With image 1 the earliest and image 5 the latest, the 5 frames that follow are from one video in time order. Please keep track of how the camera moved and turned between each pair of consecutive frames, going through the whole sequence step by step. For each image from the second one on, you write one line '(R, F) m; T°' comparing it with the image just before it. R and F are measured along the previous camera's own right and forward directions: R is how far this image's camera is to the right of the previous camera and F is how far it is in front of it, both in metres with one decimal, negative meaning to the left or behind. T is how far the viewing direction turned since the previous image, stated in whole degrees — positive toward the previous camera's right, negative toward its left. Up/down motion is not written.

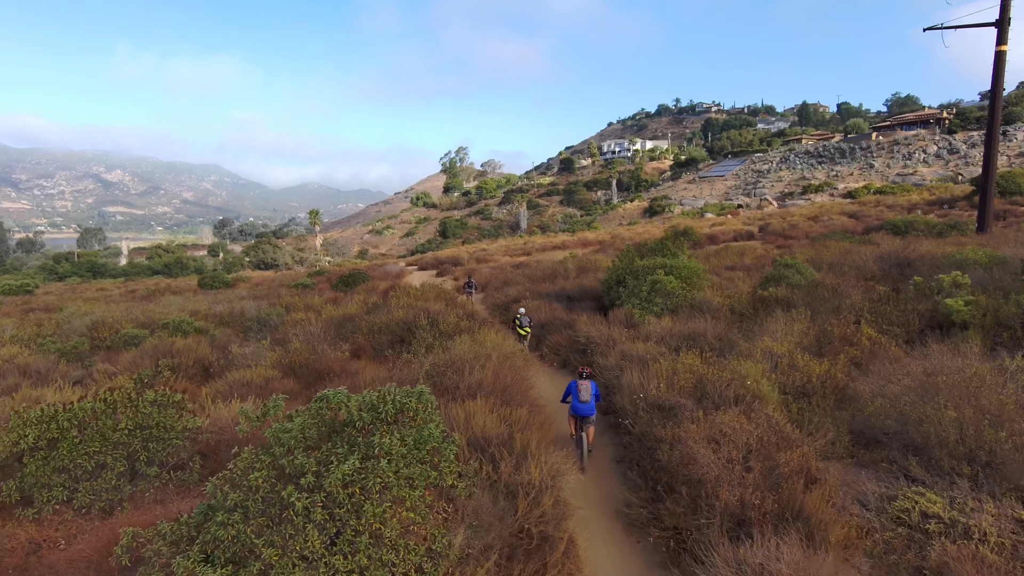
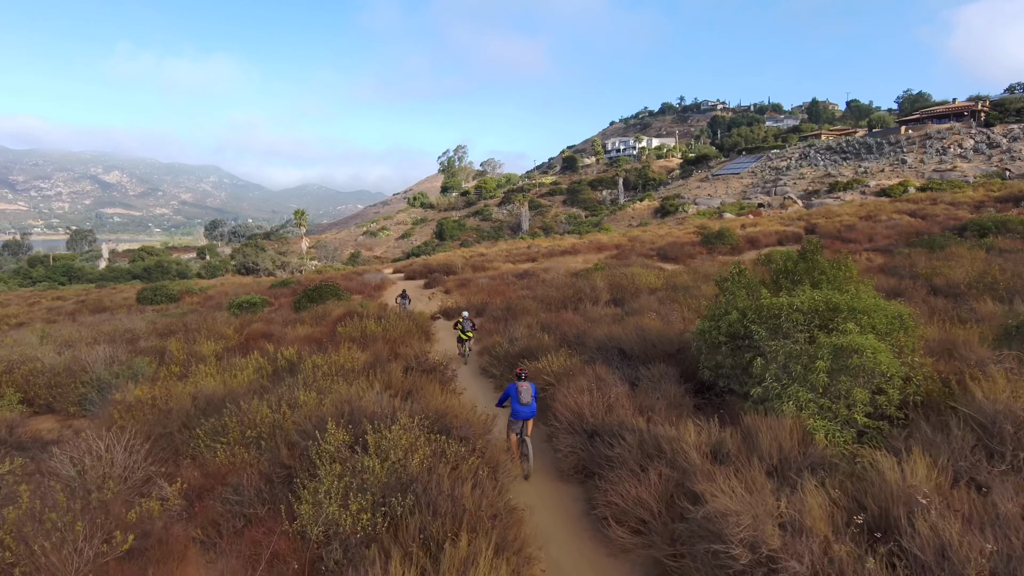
(-0.1, +5.1) m; 0°
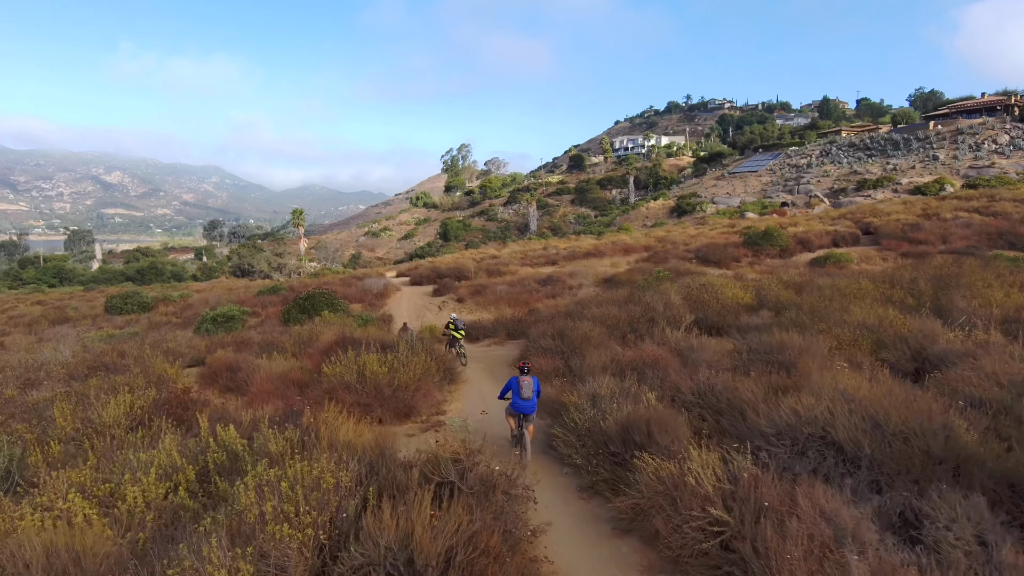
(-0.7, +3.1) m; 0°
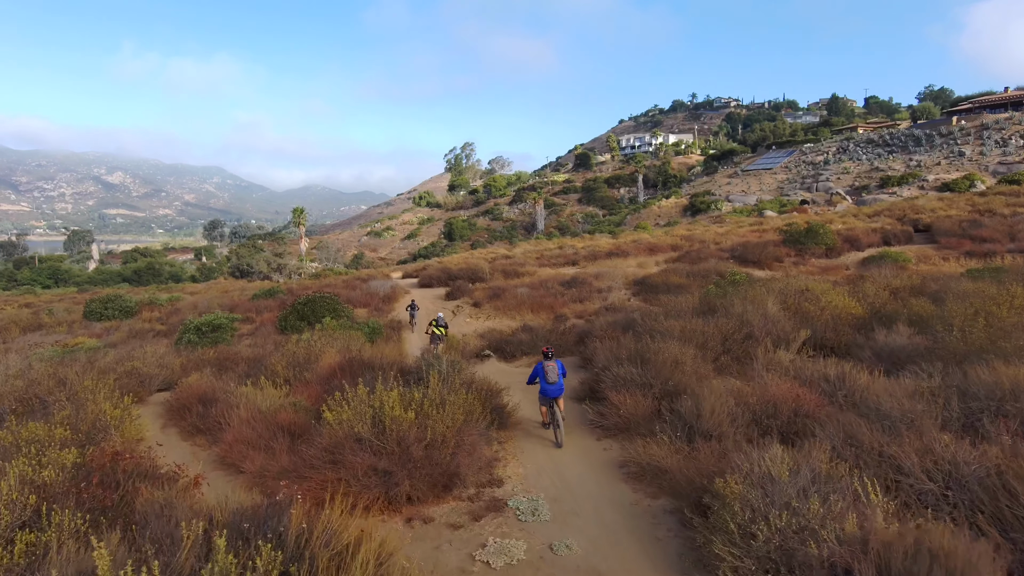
(-0.6, +2.1) m; 0°
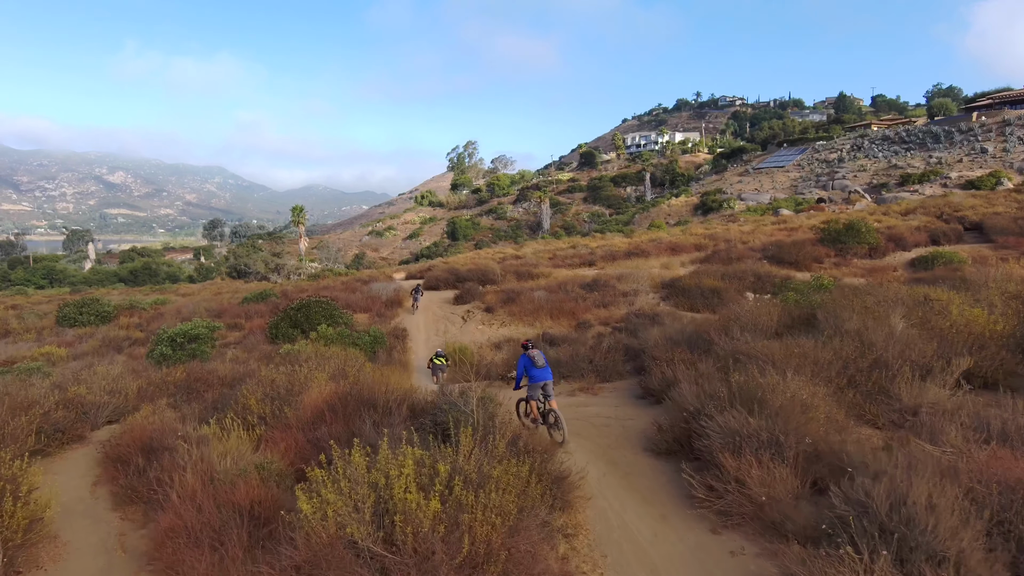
(-0.4, +1.8) m; 0°
